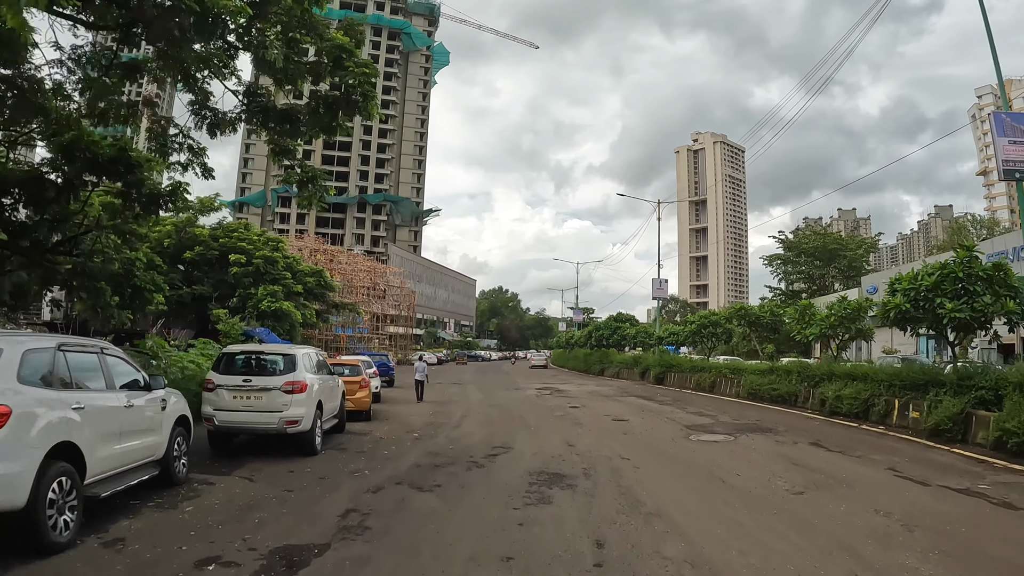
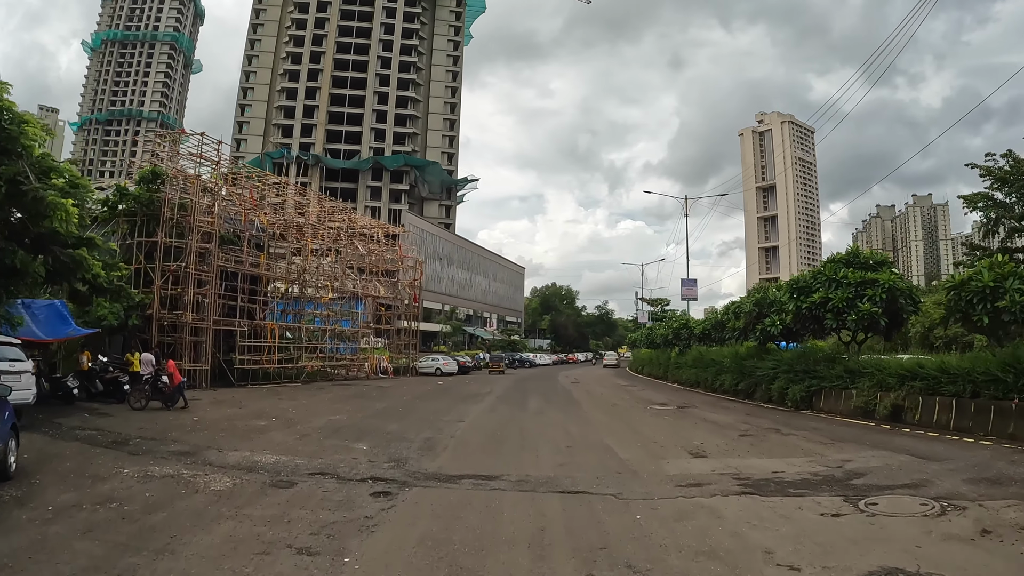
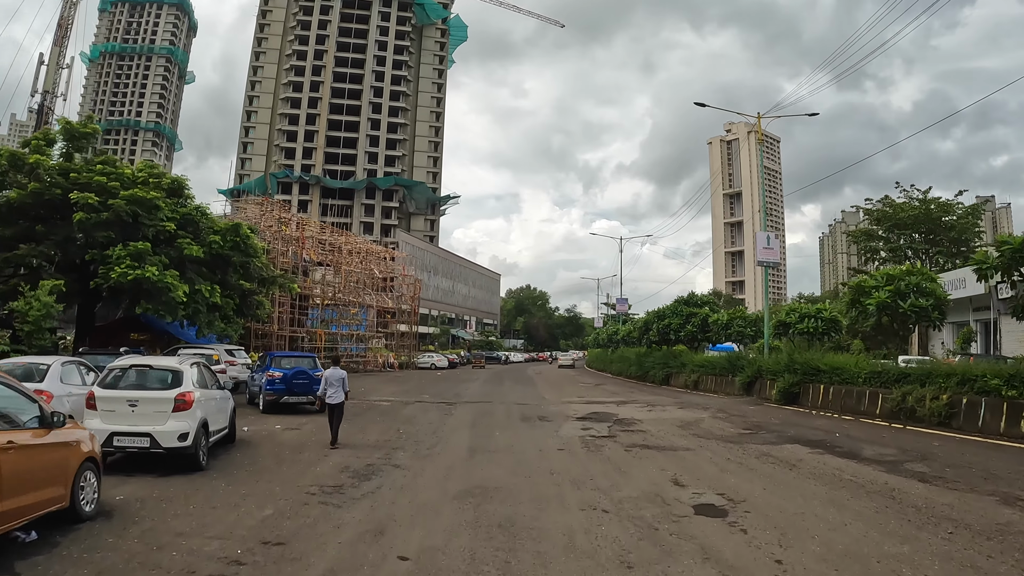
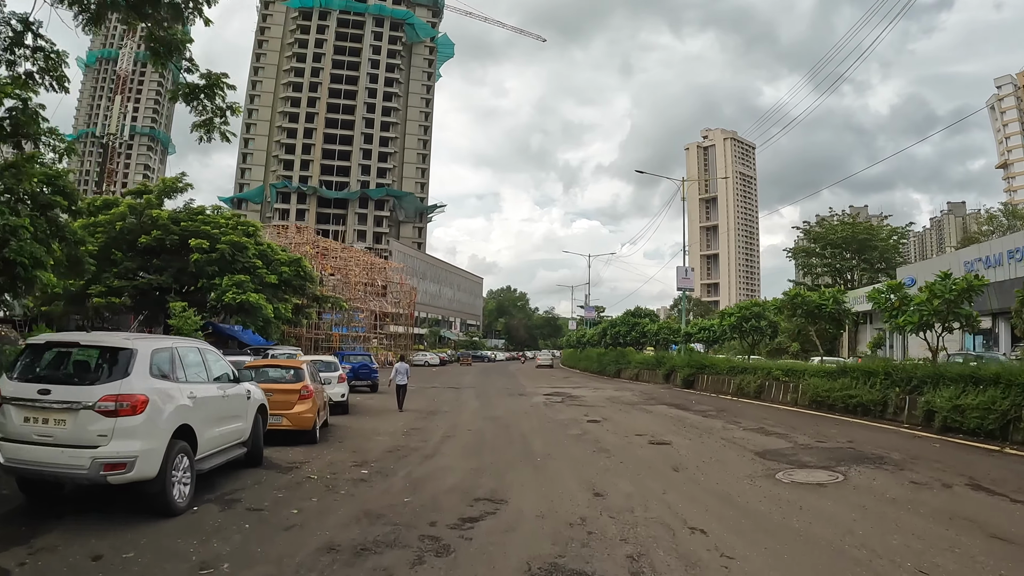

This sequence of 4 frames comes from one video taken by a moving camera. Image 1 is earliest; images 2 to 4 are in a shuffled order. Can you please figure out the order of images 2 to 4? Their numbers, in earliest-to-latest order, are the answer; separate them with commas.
4, 3, 2
